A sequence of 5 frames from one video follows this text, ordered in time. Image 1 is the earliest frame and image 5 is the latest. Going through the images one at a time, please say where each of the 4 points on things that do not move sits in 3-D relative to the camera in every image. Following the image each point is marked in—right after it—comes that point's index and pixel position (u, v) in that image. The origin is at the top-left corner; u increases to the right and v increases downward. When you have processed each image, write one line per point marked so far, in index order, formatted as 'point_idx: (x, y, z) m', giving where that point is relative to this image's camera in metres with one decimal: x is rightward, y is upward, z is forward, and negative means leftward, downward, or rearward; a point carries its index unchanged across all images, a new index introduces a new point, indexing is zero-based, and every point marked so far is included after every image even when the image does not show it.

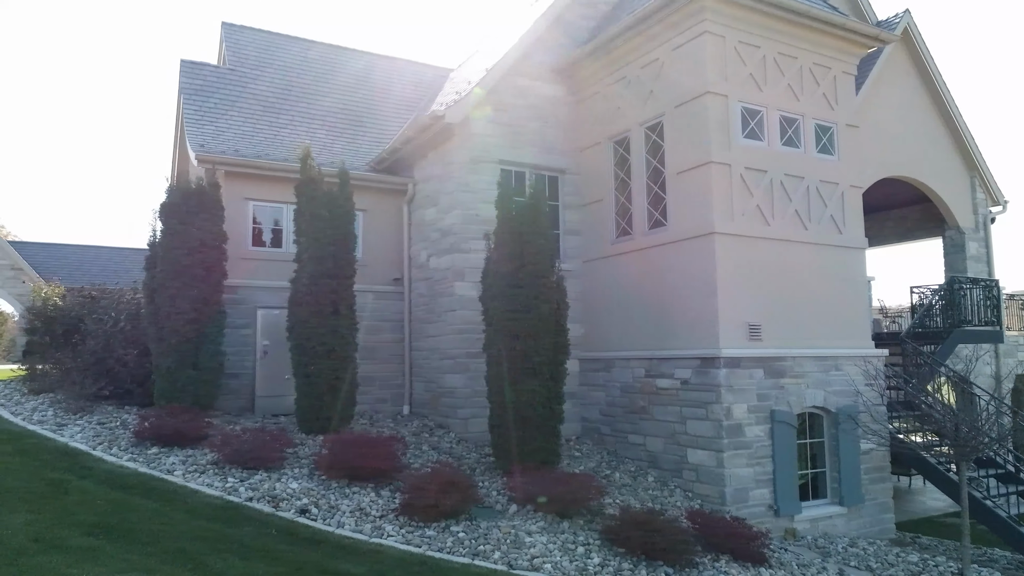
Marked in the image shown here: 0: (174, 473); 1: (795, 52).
0: (-3.8, -2.1, +7.9) m
1: (+4.4, +3.7, +11.1) m
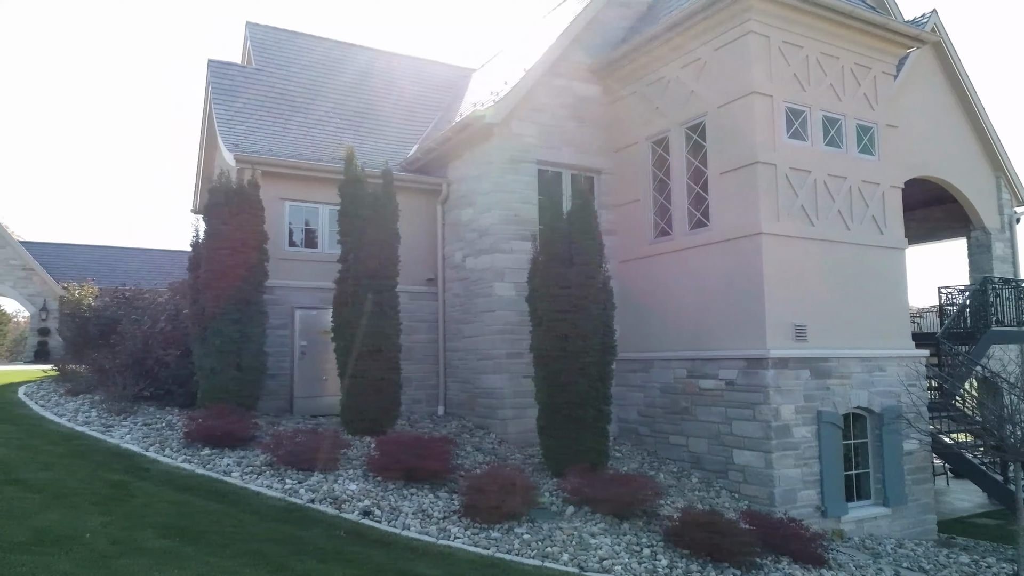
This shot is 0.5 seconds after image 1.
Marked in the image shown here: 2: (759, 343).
0: (-3.1, -2.1, +7.9) m
1: (+5.1, +3.7, +11.0) m
2: (+3.4, -0.8, +9.9) m
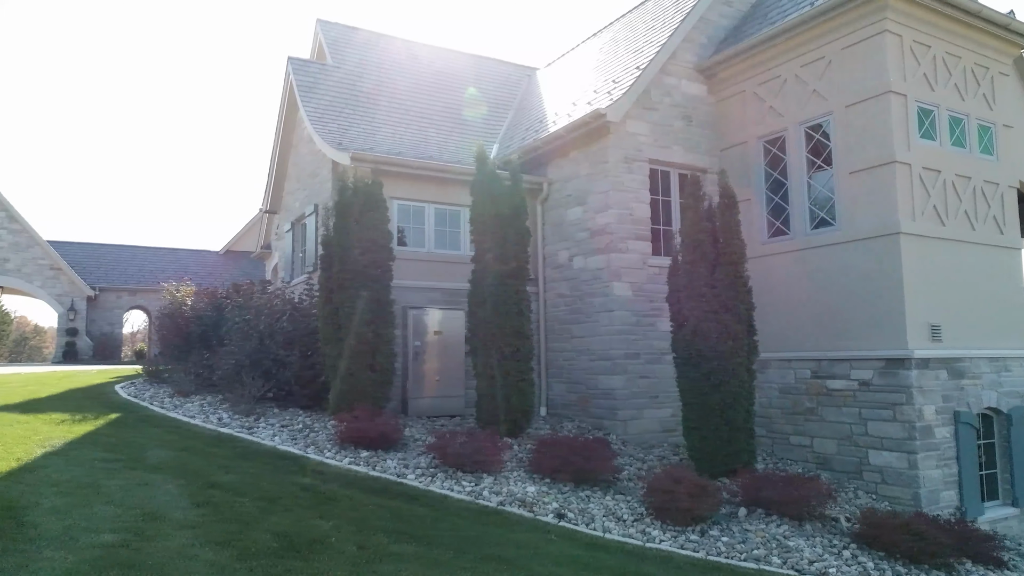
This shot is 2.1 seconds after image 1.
0: (-1.2, -2.1, +7.8) m
1: (+7.0, +3.7, +11.0) m
2: (+5.4, -0.8, +9.8) m
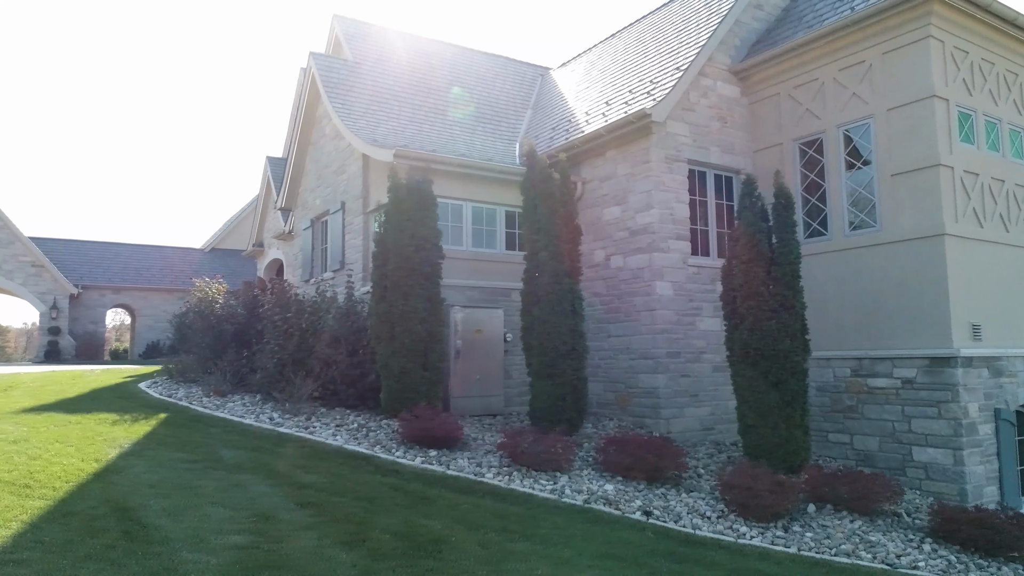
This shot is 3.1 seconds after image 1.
0: (-0.3, -2.0, +7.7) m
1: (+7.7, +3.7, +11.3) m
2: (+6.1, -0.8, +10.0) m
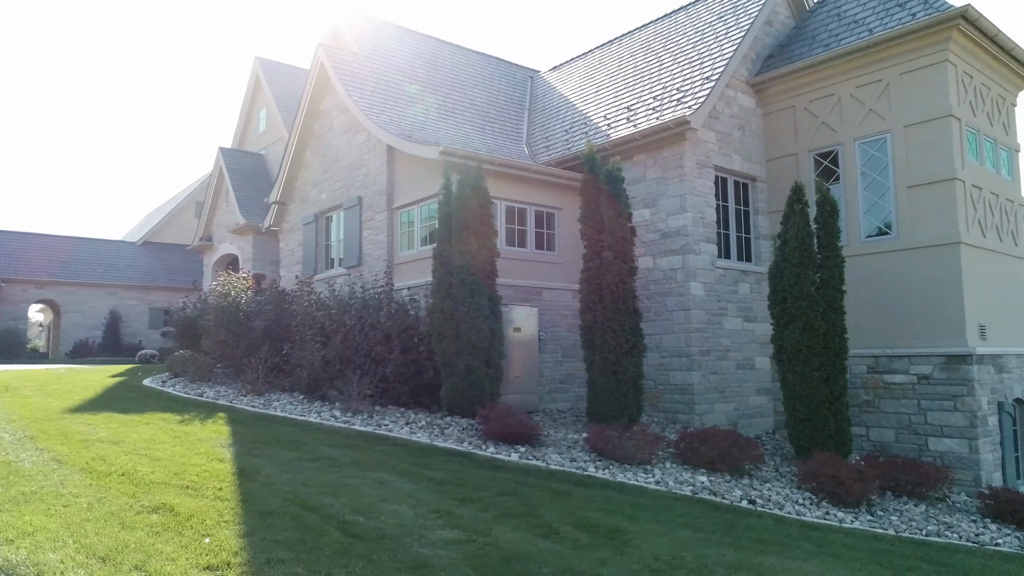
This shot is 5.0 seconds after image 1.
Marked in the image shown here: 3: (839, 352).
0: (+0.8, -2.0, +7.9) m
1: (+8.4, +3.6, +12.4) m
2: (+6.9, -0.8, +11.0) m
3: (+4.6, -0.9, +10.0) m
